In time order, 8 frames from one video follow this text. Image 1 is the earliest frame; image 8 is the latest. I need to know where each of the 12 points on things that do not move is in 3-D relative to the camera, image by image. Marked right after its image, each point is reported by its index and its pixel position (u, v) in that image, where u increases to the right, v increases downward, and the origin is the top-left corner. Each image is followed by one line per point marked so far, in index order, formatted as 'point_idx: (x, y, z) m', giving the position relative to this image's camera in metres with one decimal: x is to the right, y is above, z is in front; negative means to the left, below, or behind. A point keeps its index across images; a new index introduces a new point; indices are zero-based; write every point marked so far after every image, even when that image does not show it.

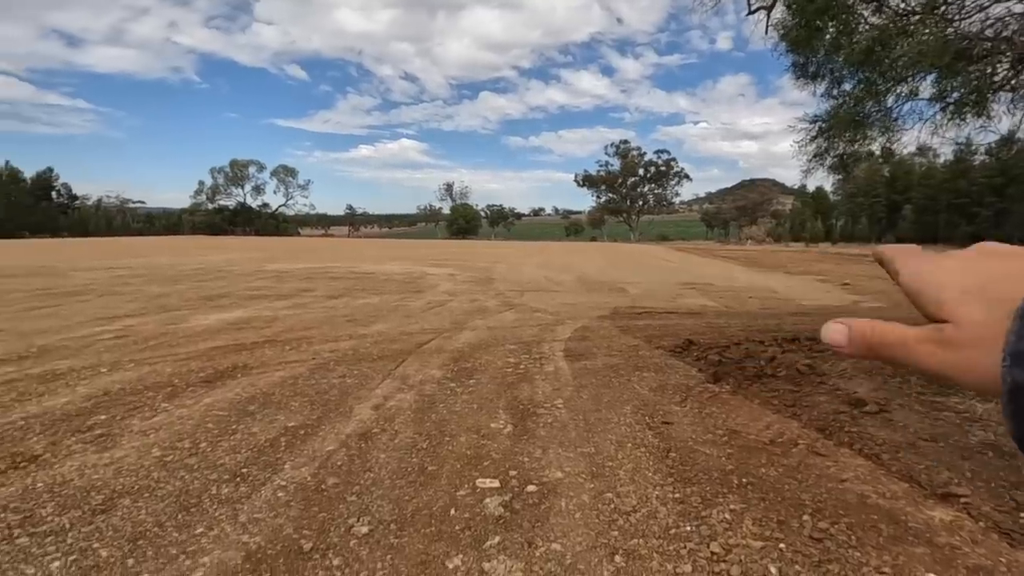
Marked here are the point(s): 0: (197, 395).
0: (-3.0, -1.0, +5.1) m
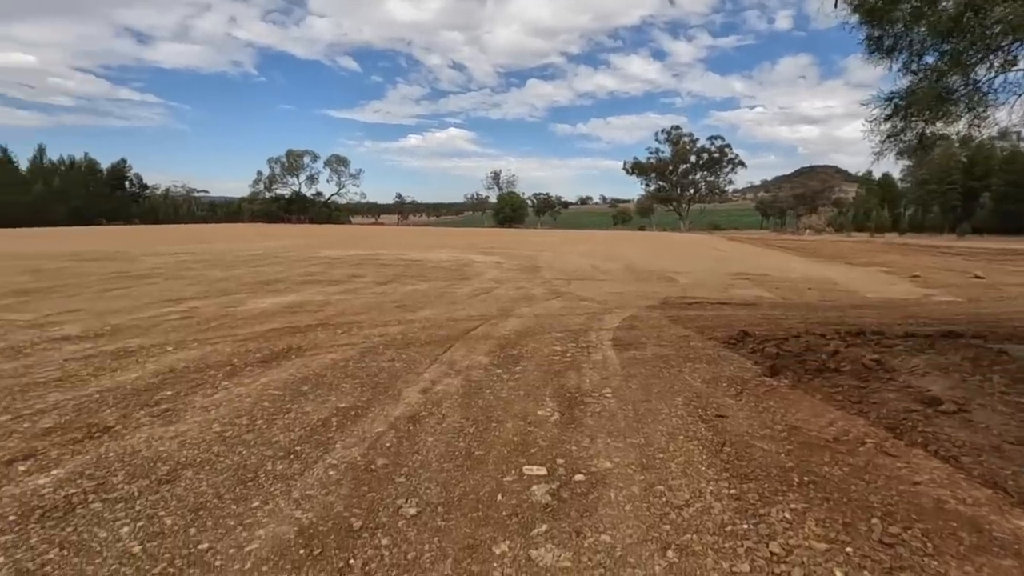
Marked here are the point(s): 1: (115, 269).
0: (-2.6, -0.9, +5.3) m
1: (-11.2, +0.5, +15.1) m
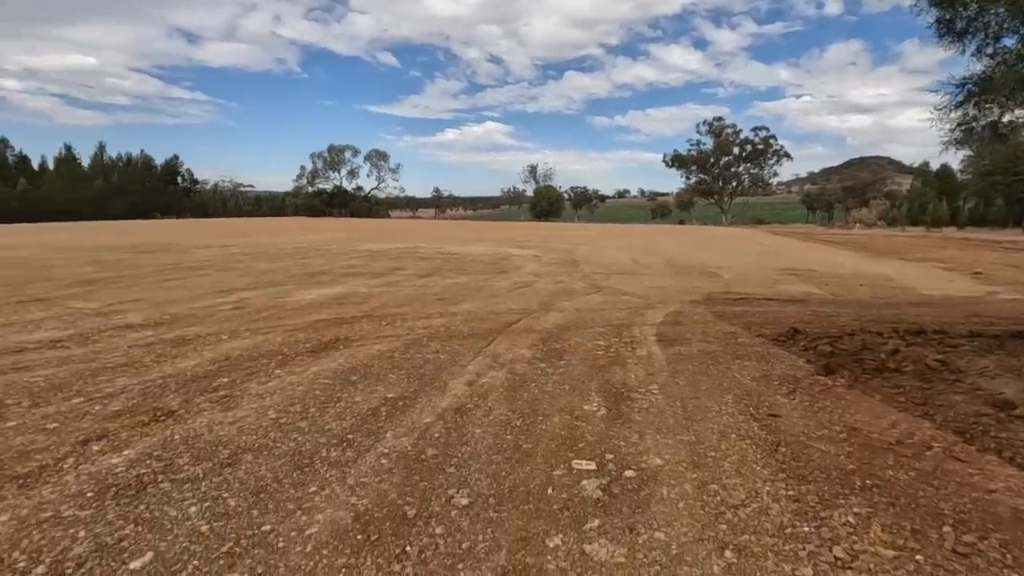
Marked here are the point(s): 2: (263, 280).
0: (-2.1, -0.8, +5.5) m
1: (-10.1, +0.8, +15.8) m
2: (-5.8, +0.2, +12.4) m
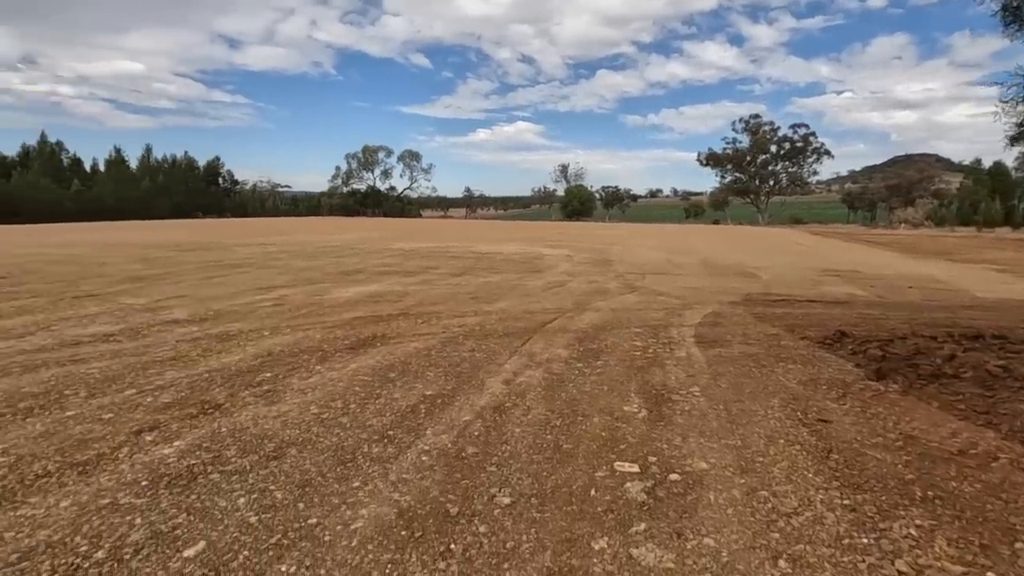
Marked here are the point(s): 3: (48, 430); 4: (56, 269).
0: (-1.7, -0.7, +5.6) m
1: (-9.1, +0.9, +16.3) m
2: (-5.0, +0.2, +12.7) m
3: (-3.3, -1.0, +3.8) m
4: (-11.6, +0.5, +13.6) m
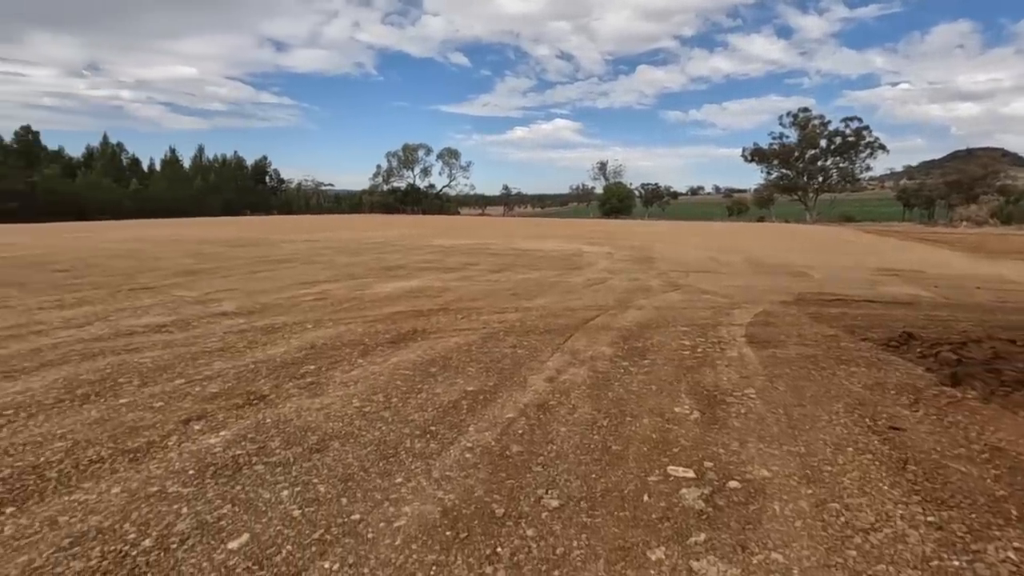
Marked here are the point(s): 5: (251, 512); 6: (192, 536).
0: (-1.3, -0.7, +5.6) m
1: (-7.9, +1.1, +16.8) m
2: (-4.1, +0.4, +12.8) m
3: (-3.0, -0.9, +3.9) m
4: (-10.6, +0.7, +14.3) m
5: (-1.3, -1.1, +2.6) m
6: (-1.4, -1.1, +2.4) m
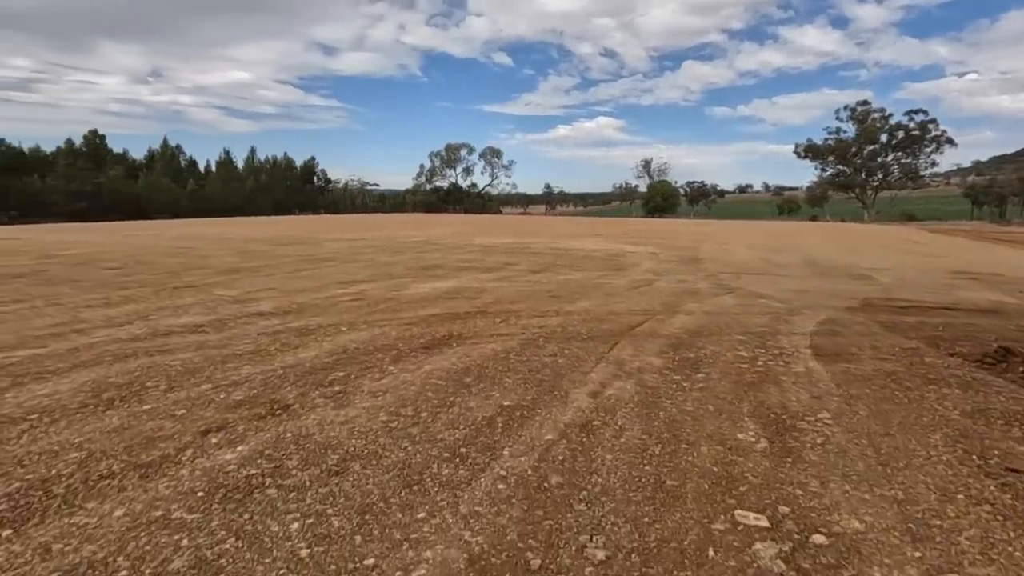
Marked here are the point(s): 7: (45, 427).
0: (-0.9, -0.7, +5.3) m
1: (-6.6, +1.1, +16.9) m
2: (-3.1, +0.4, +12.7) m
3: (-2.7, -1.0, +3.8) m
4: (-9.5, +0.8, +14.7) m
5: (-1.1, -1.1, +2.3) m
6: (-1.3, -1.2, +2.1) m
7: (-3.3, -1.0, +3.8) m
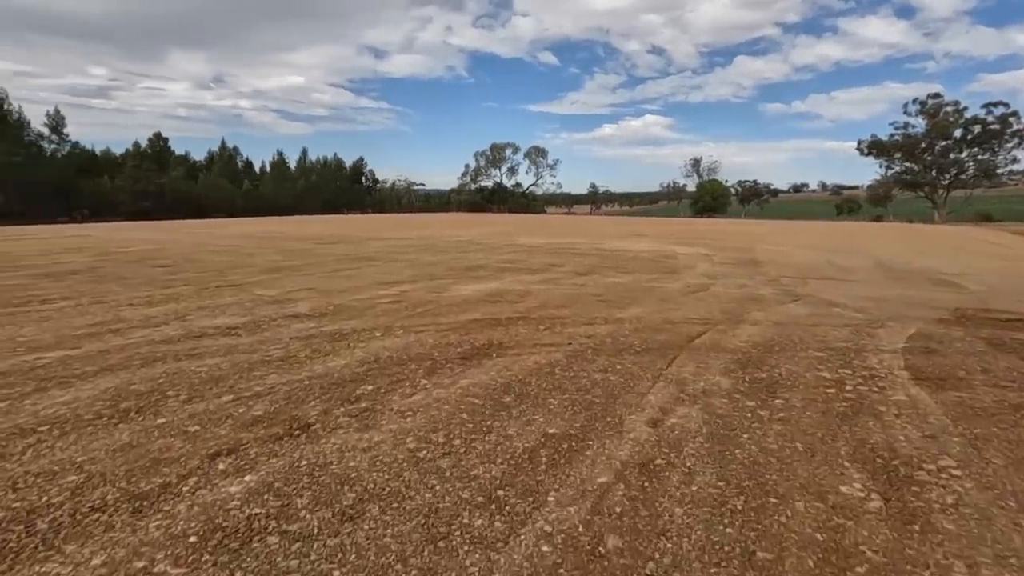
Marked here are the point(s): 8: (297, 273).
0: (-0.5, -0.8, +4.8) m
1: (-5.3, +1.1, +16.9) m
2: (-2.1, +0.3, +12.4) m
3: (-2.5, -1.0, +3.4) m
4: (-8.3, +0.8, +14.8) m
5: (-0.9, -1.2, +1.9) m
6: (-1.2, -1.2, +1.7) m
7: (-3.0, -1.0, +3.5) m
8: (-5.0, +0.3, +12.3) m
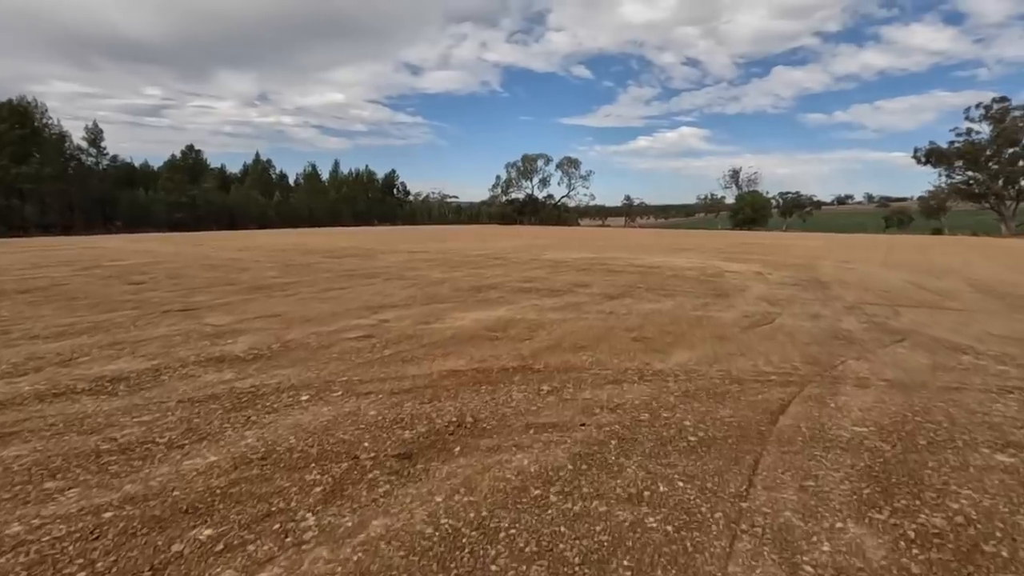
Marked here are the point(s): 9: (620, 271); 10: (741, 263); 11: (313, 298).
0: (-0.7, -1.1, +2.7) m
1: (-4.7, +0.6, +15.1) m
2: (-1.8, -0.1, +10.5) m
3: (-2.7, -1.3, +1.5) m
4: (-7.8, +0.3, +13.3) m
5: (-1.3, -1.4, -0.2) m
6: (-1.5, -1.4, -0.3) m
7: (-3.3, -1.3, +1.6) m
8: (-4.7, -0.1, +10.5) m
9: (+2.7, +0.4, +13.5) m
10: (+6.4, +0.7, +15.0) m
11: (-3.7, -0.2, +10.1) m
